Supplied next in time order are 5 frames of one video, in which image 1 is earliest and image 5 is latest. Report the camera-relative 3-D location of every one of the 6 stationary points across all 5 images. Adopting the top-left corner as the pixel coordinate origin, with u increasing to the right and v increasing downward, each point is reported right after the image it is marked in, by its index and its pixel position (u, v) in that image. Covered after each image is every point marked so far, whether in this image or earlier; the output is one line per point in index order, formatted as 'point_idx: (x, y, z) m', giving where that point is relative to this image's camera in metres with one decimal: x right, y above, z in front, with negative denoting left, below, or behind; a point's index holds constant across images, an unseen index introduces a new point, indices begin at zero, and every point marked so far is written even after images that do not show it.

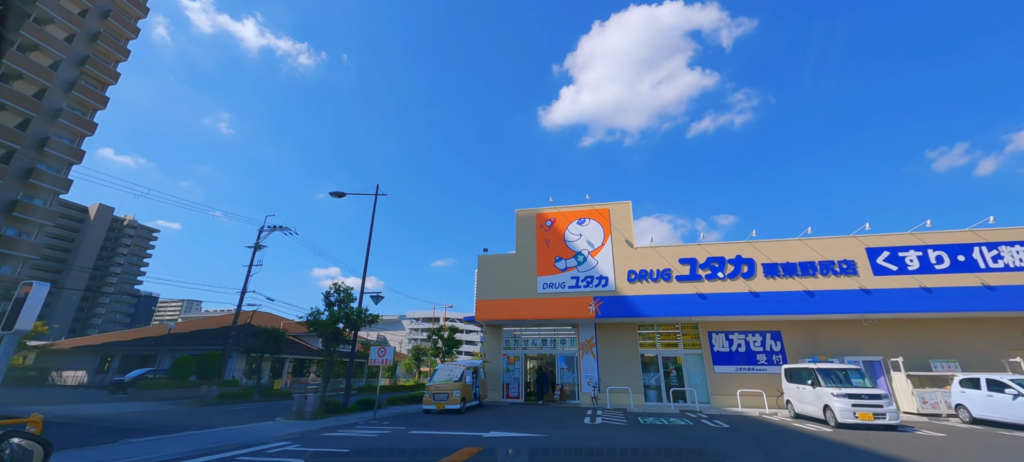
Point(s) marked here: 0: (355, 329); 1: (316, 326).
0: (-4.8, -2.9, +12.9) m
1: (-5.8, -2.7, +12.4) m
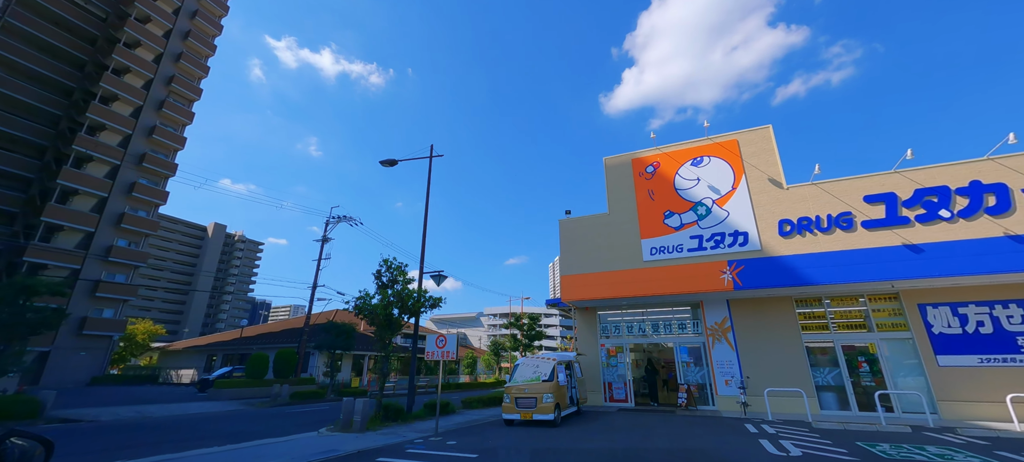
0: (-2.5, -2.1, +10.5) m
1: (-3.5, -1.9, +10.2) m
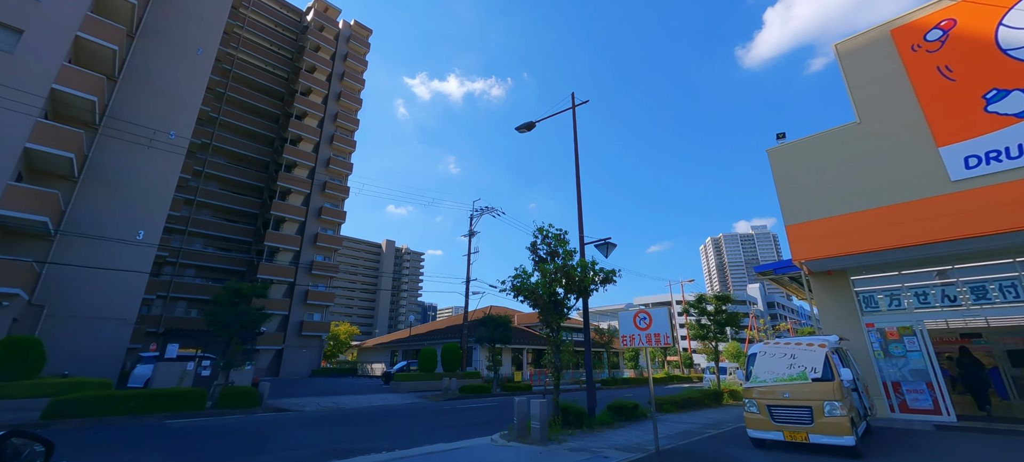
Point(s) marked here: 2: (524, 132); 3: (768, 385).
0: (+1.4, -1.3, +8.5) m
1: (+0.3, -1.3, +8.5) m
2: (+0.3, +2.8, +11.9) m
3: (+3.0, -1.8, +5.0) m
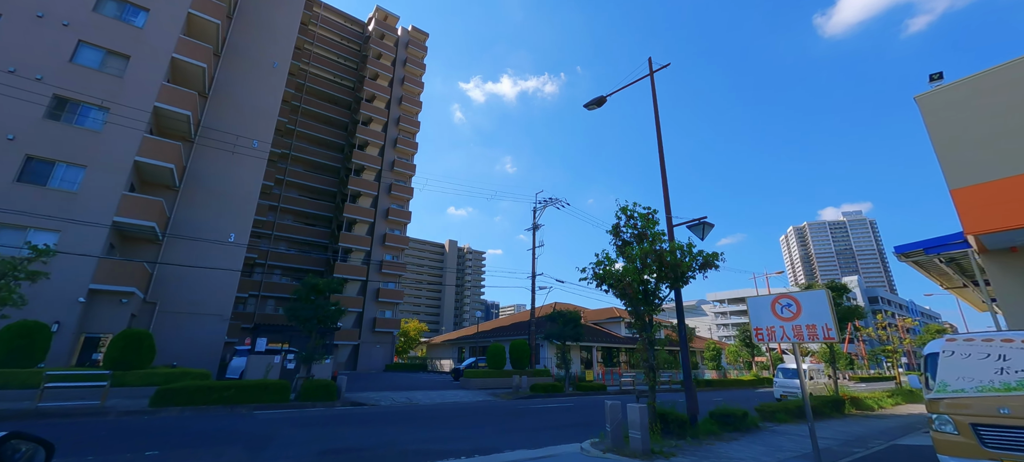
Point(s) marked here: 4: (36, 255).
0: (+2.9, -0.9, +7.4) m
1: (+1.8, -0.9, +7.6) m
2: (+2.2, +3.2, +10.9) m
3: (+4.0, -1.5, +3.7) m
4: (-14.4, -0.7, +12.7) m
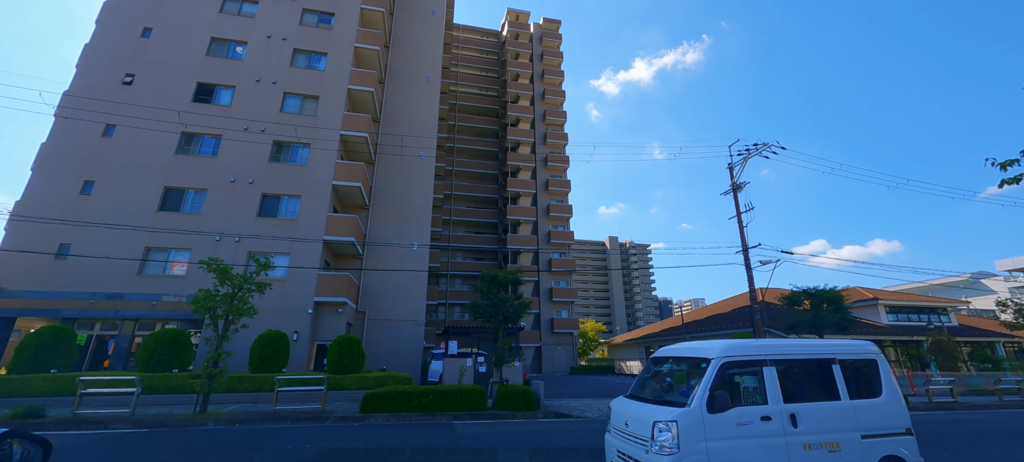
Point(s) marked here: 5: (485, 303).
0: (+5.9, +0.6, +2.7) m
1: (+5.0, +0.4, +3.3) m
2: (+6.0, +4.6, +6.4) m
3: (+5.7, +0.1, -1.2) m
4: (-8.3, -1.2, +13.8) m
5: (-1.0, -2.6, +15.5) m
